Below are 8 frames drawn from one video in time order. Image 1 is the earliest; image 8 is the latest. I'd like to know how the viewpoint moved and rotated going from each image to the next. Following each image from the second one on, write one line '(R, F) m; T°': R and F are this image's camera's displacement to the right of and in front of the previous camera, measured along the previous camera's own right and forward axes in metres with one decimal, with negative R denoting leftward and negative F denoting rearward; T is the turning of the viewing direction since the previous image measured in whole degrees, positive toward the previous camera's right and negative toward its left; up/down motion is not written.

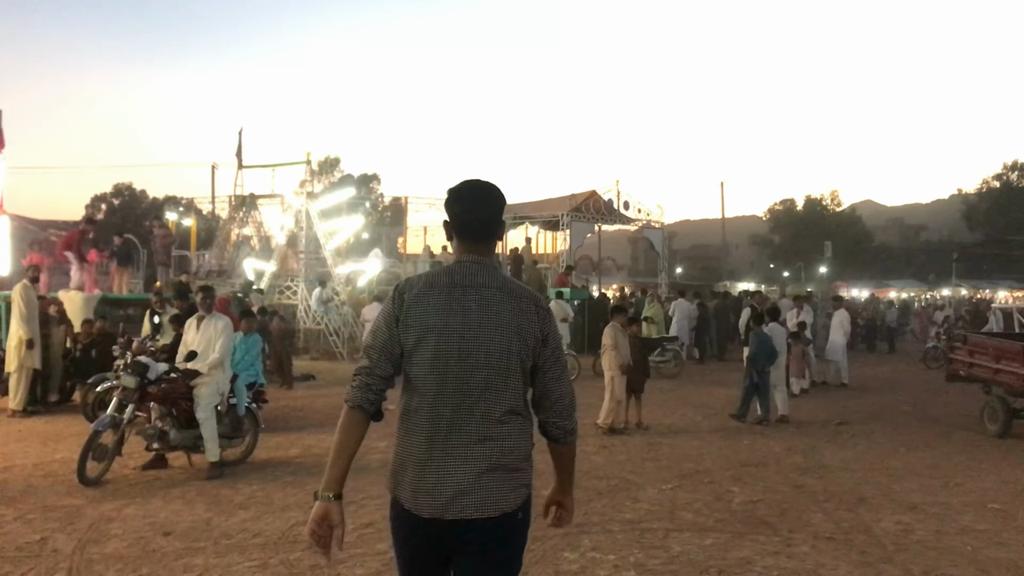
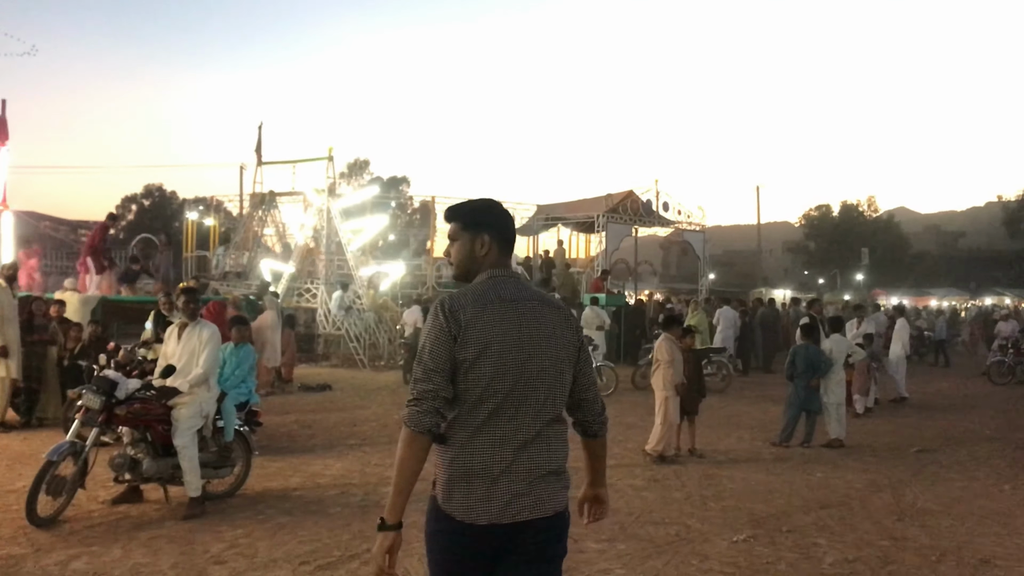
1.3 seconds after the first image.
(-0.1, +1.3) m; -2°
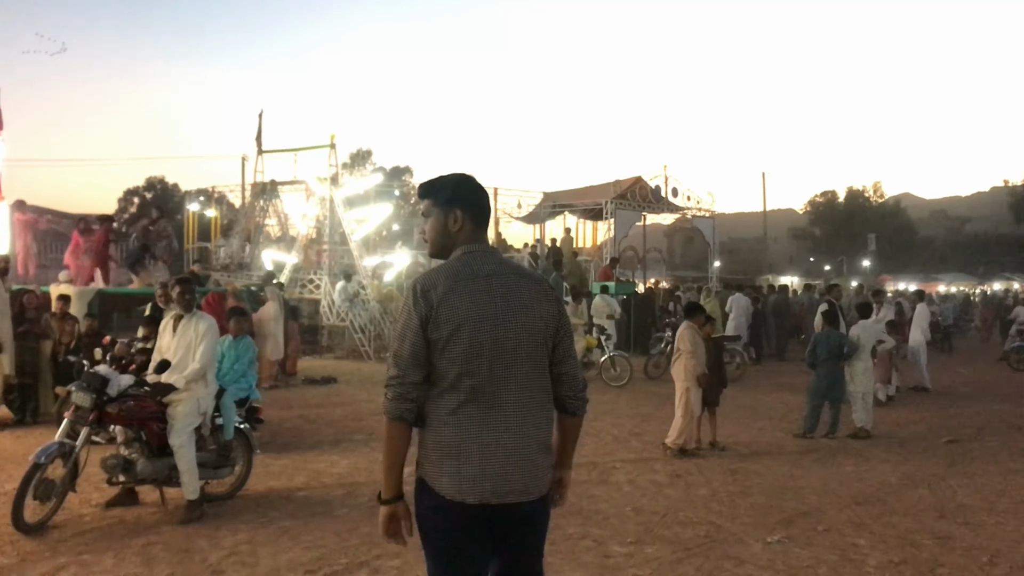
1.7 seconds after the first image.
(-0.1, +0.4) m; 0°
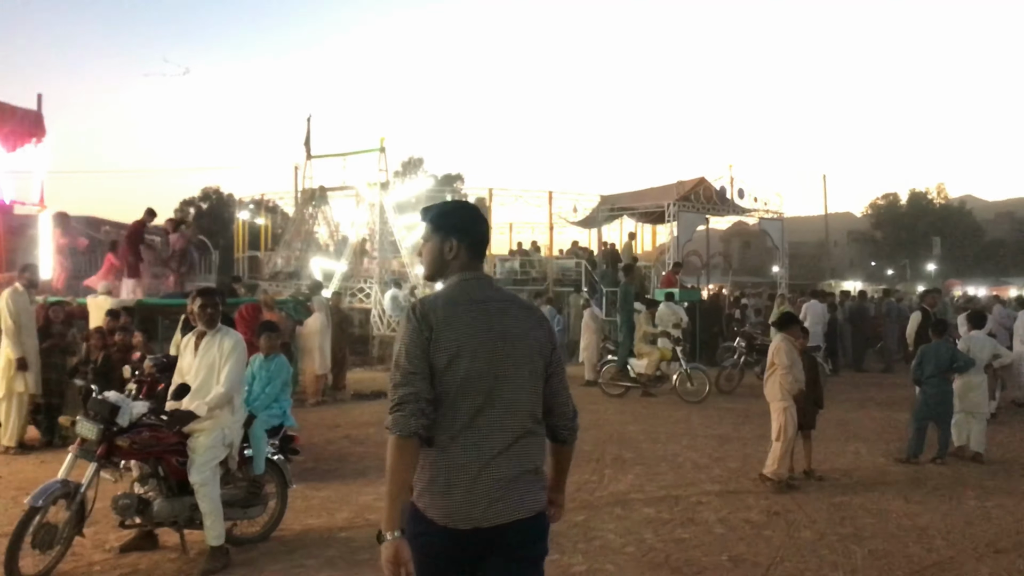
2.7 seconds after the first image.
(-0.1, +0.9) m; -3°
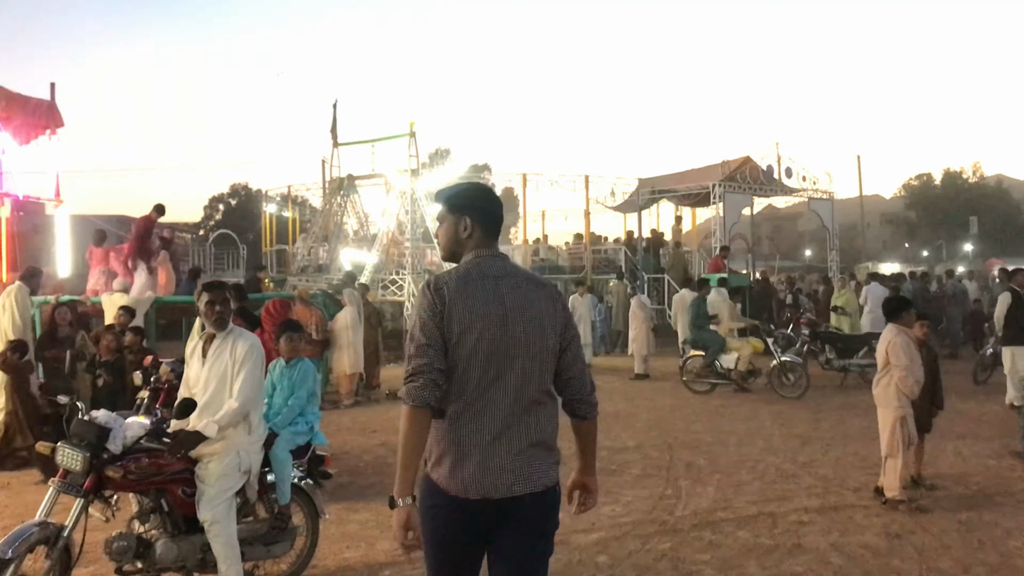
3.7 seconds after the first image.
(-0.2, +1.0) m; -2°
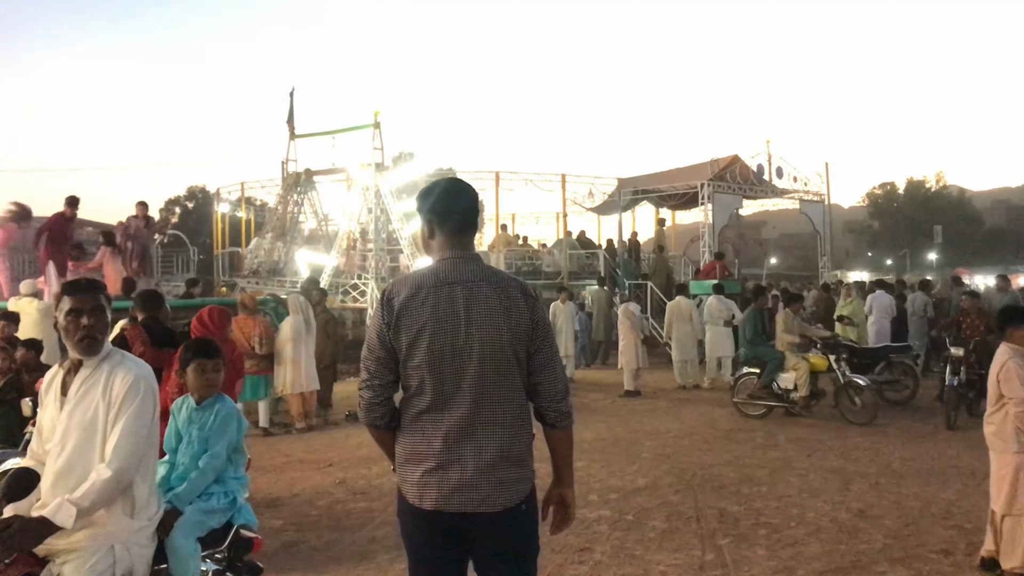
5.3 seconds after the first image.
(-0.2, +1.6) m; +2°
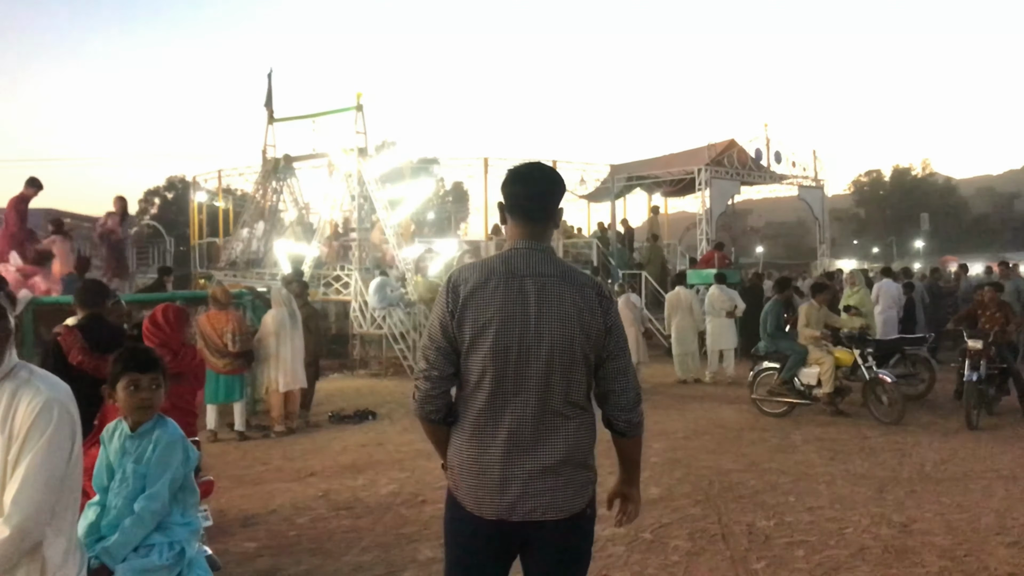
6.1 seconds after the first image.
(-0.1, +0.7) m; +1°
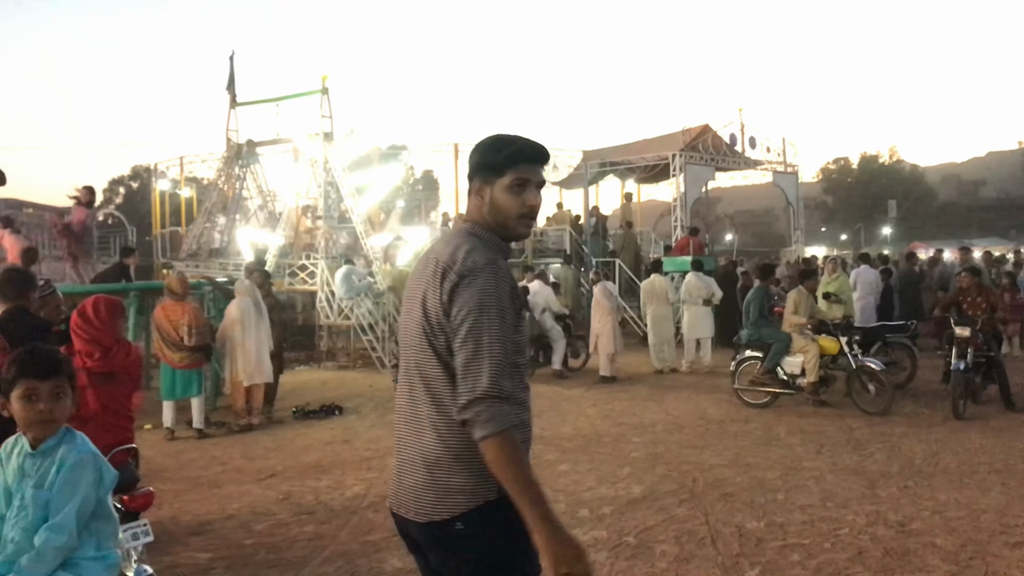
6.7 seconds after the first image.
(0.0, +0.4) m; +2°
